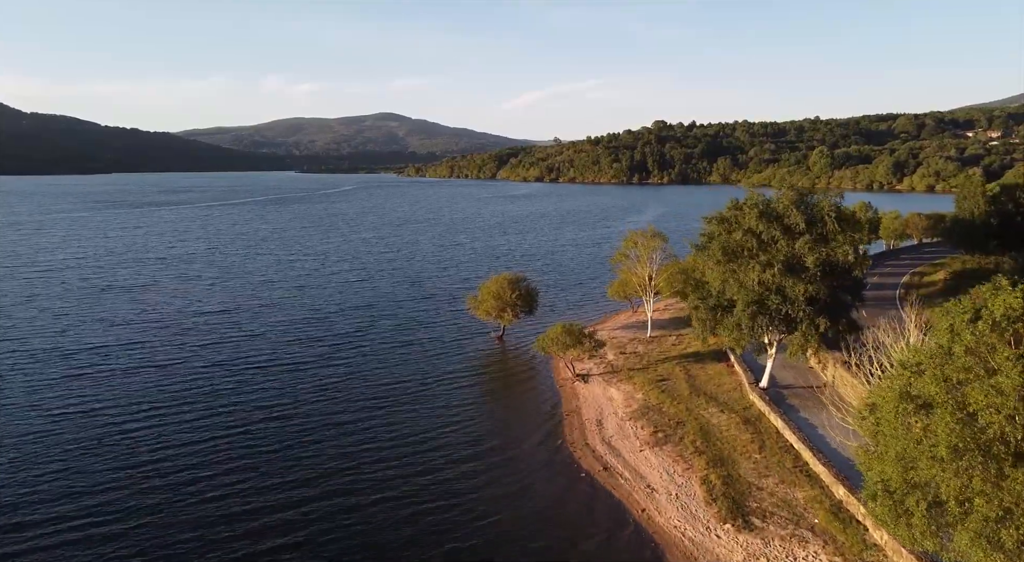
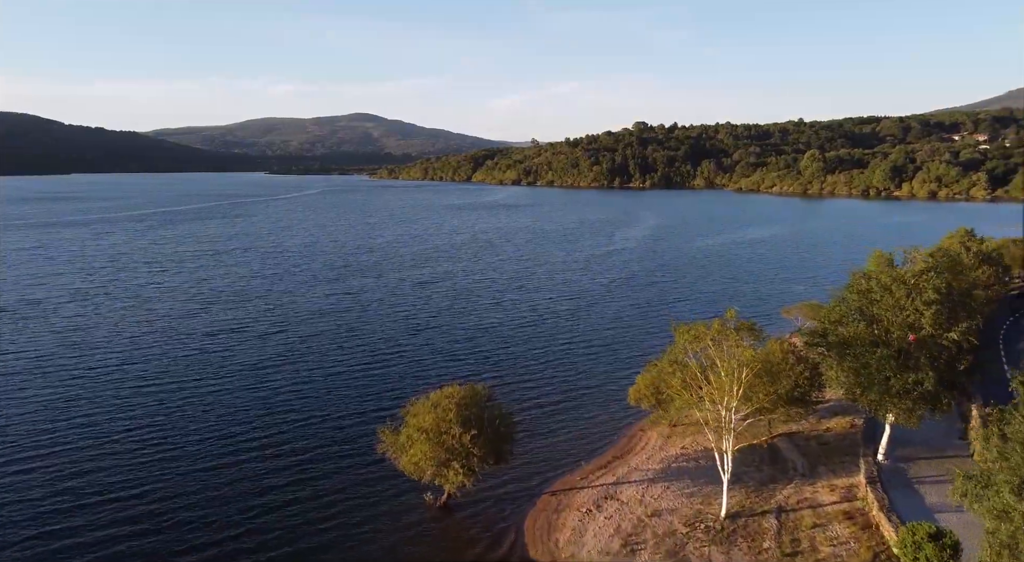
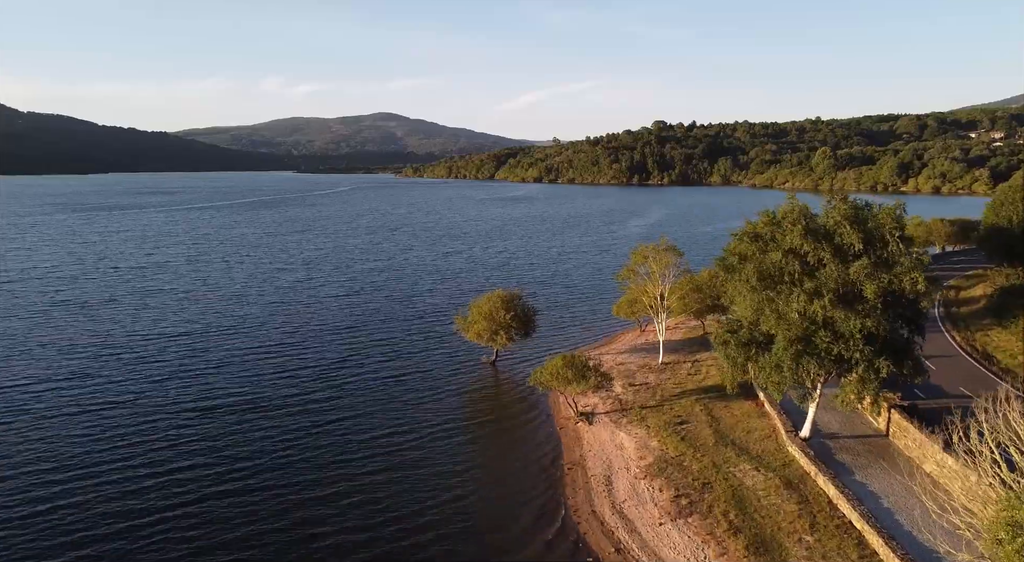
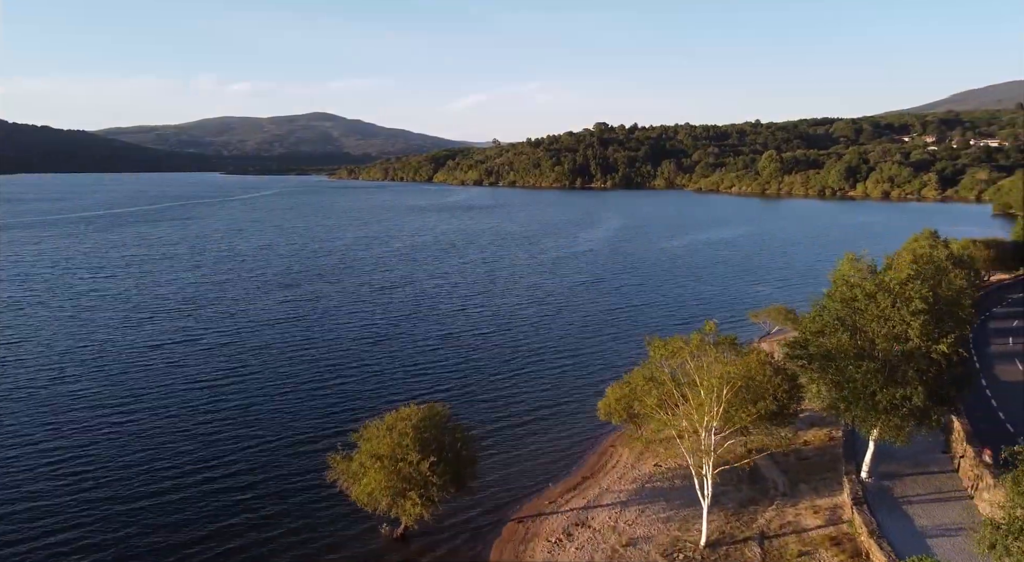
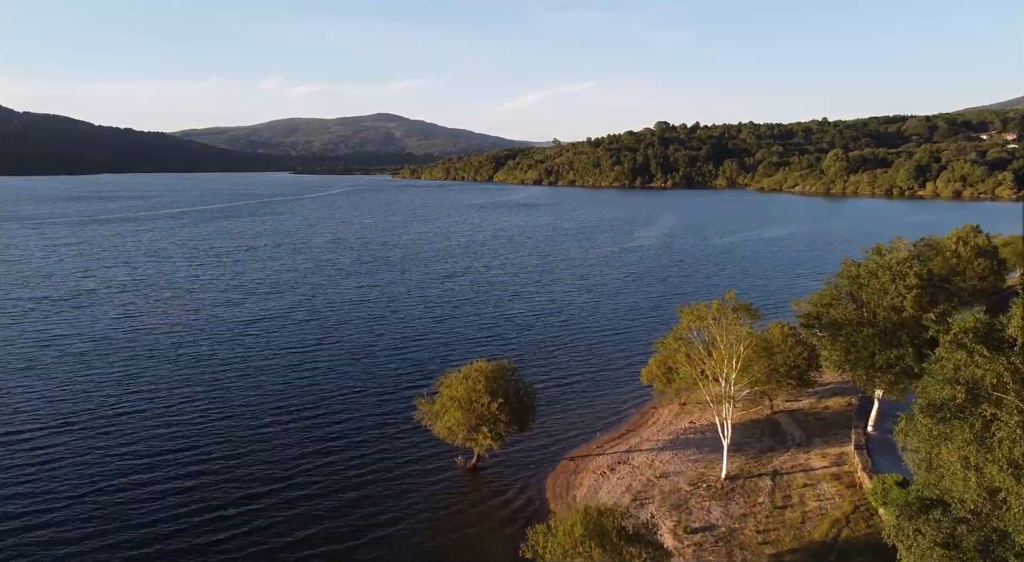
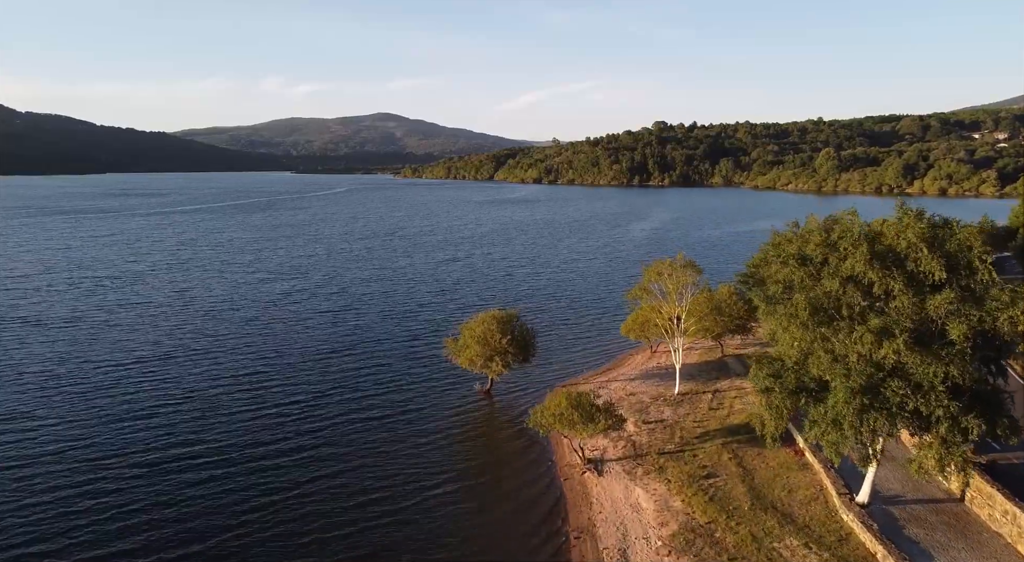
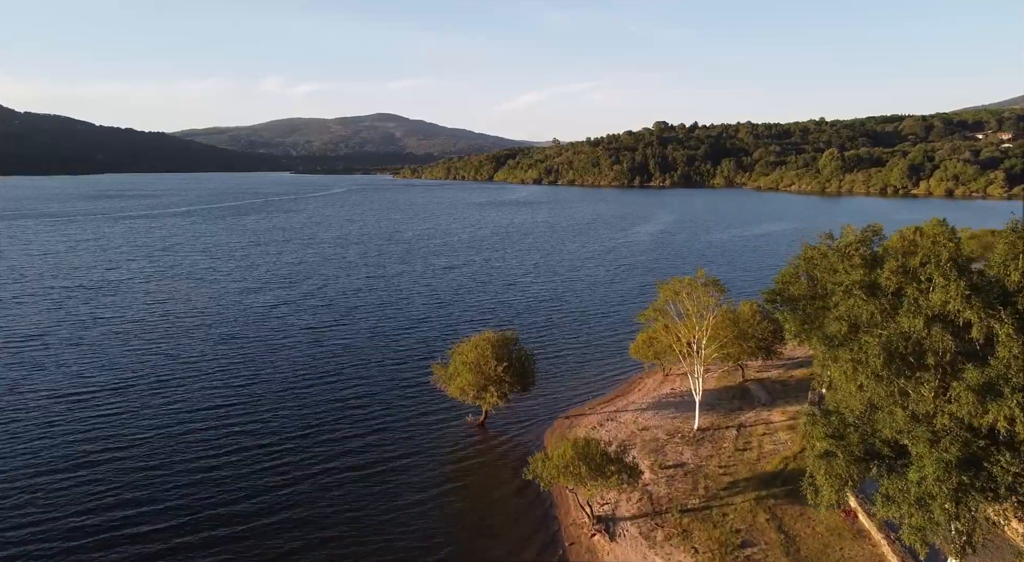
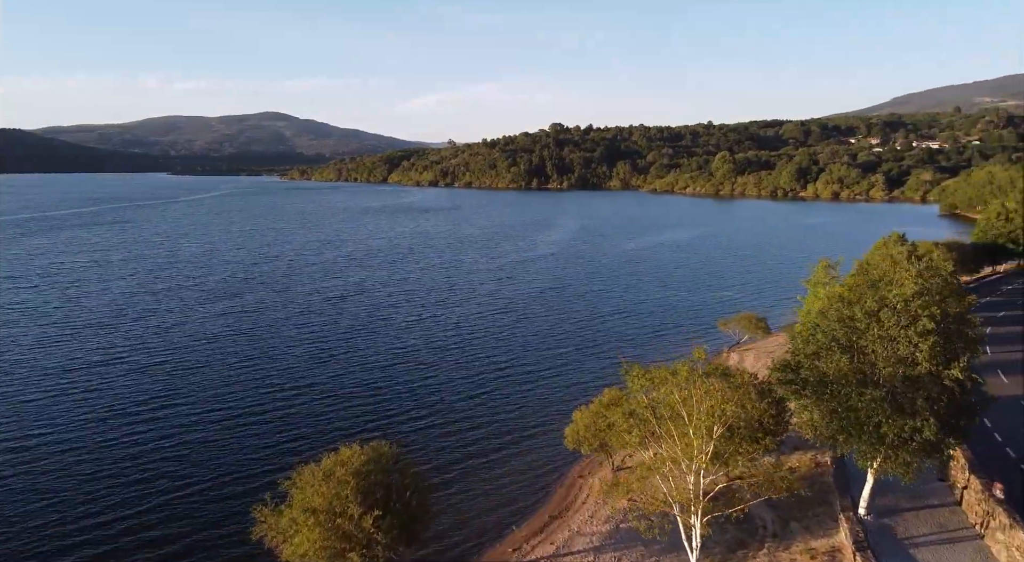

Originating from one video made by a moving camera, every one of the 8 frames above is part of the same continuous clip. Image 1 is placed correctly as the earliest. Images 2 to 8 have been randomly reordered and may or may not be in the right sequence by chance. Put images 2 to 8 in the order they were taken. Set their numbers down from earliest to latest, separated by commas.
3, 6, 7, 5, 2, 4, 8
